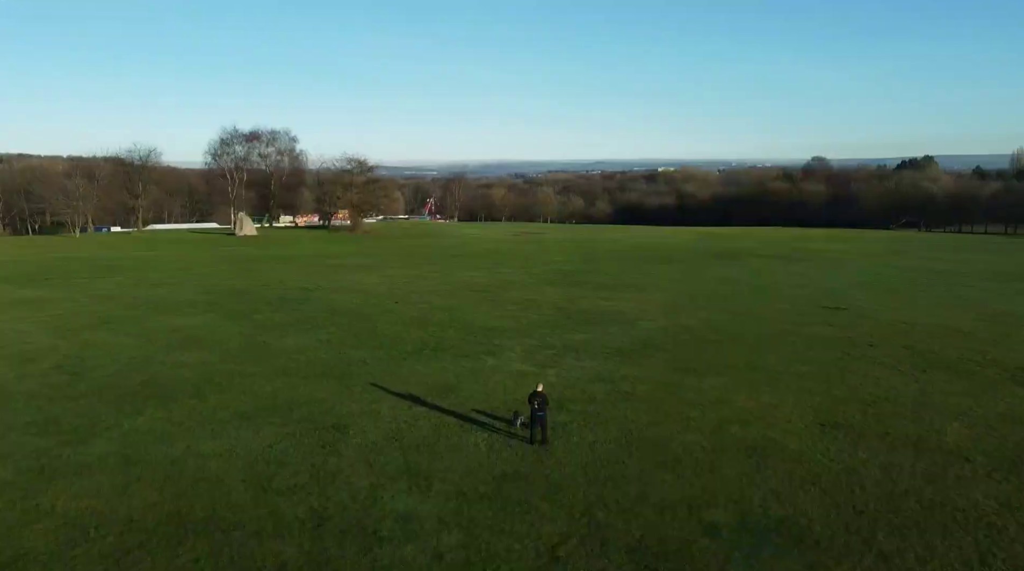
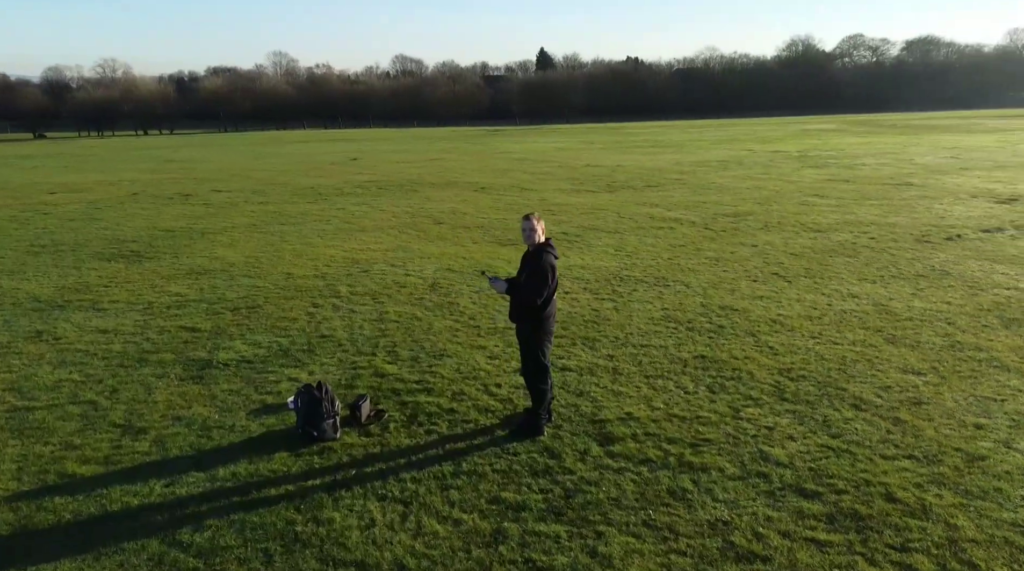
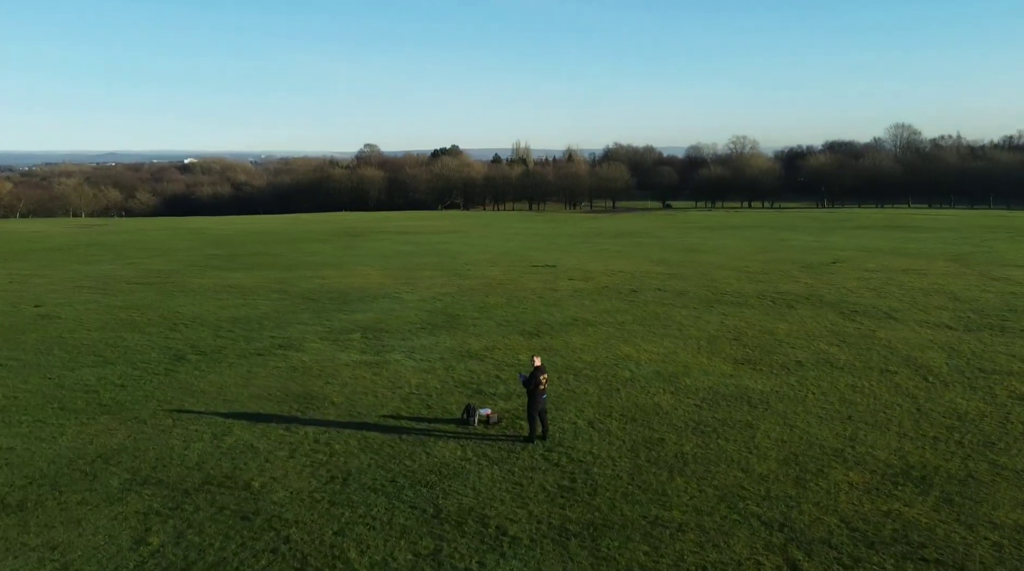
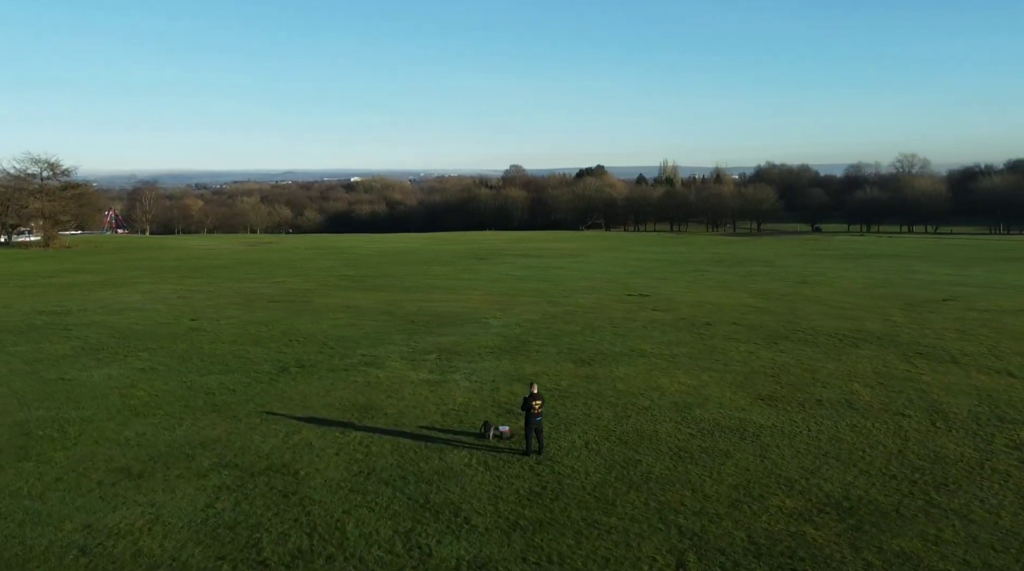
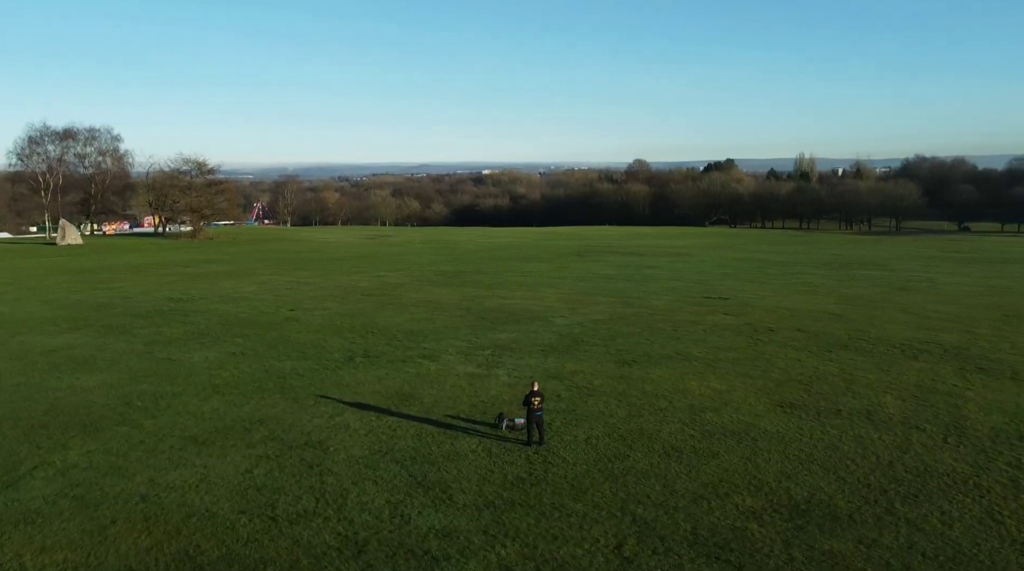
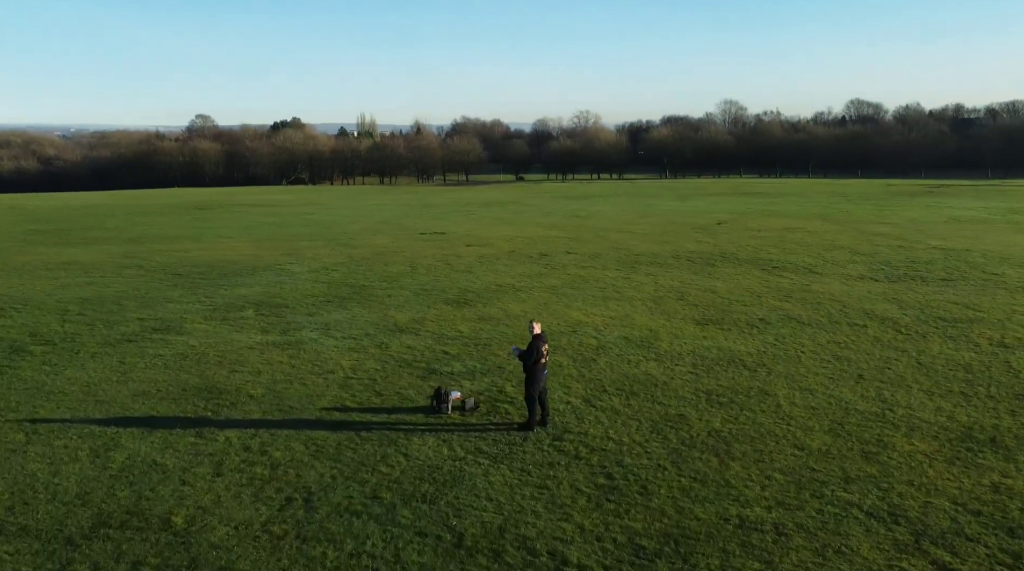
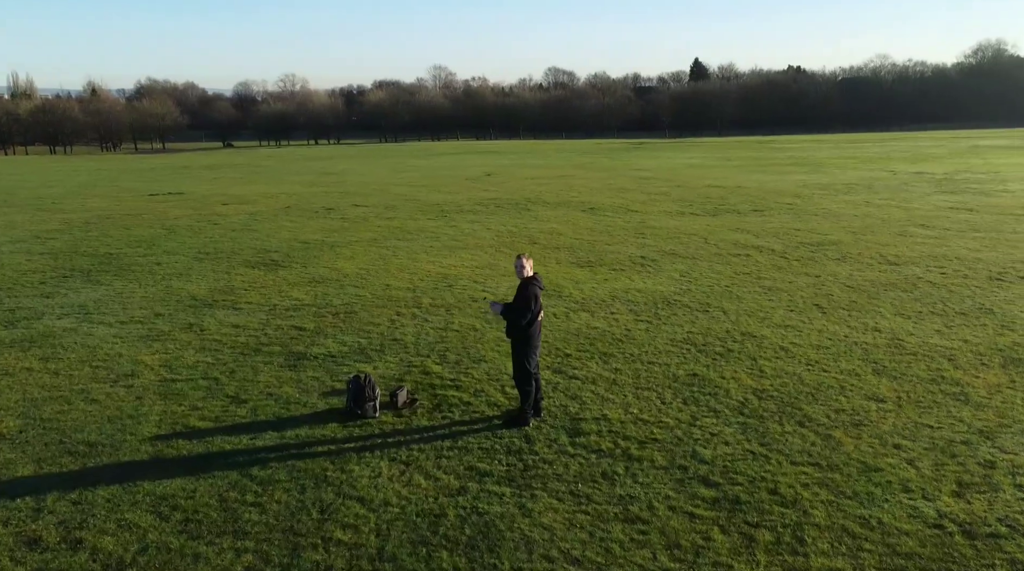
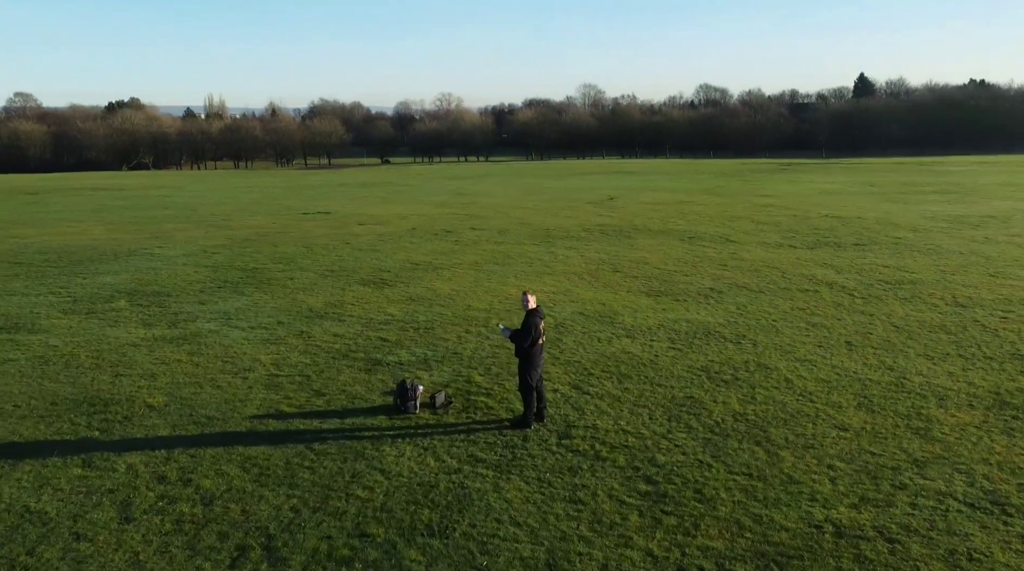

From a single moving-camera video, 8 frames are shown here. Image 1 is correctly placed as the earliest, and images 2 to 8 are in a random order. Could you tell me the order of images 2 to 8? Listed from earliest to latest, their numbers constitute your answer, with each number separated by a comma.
5, 4, 3, 6, 8, 7, 2
